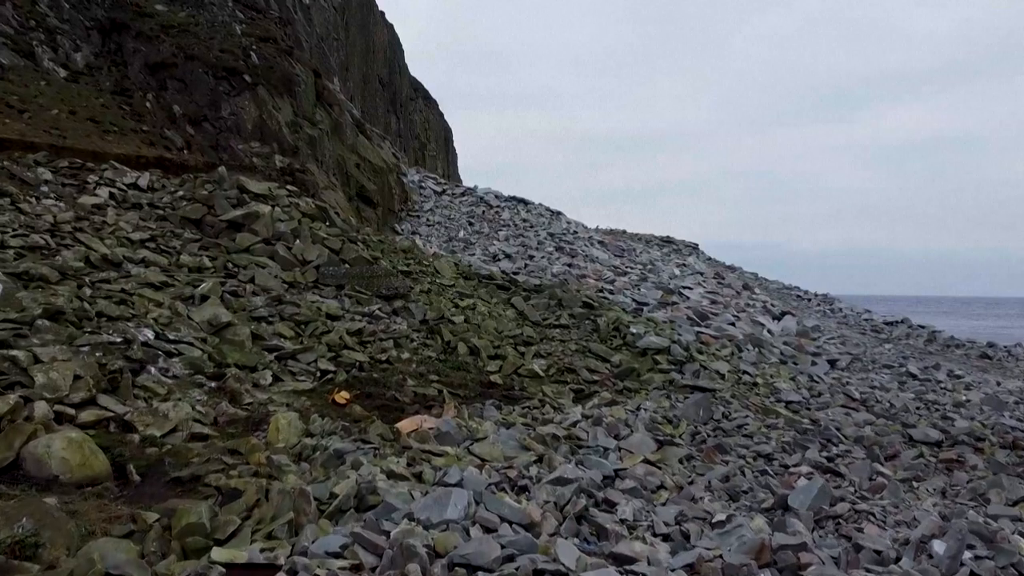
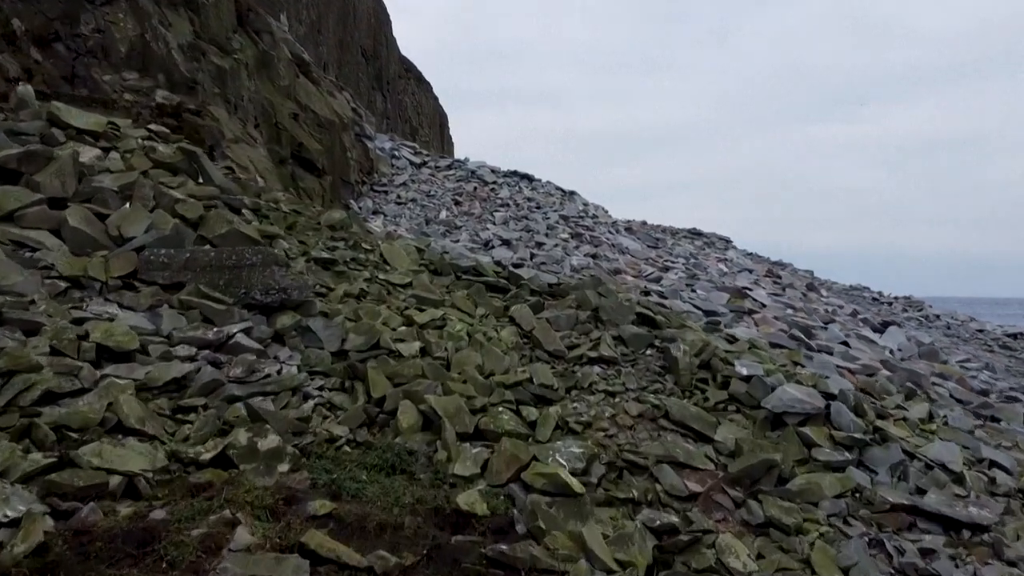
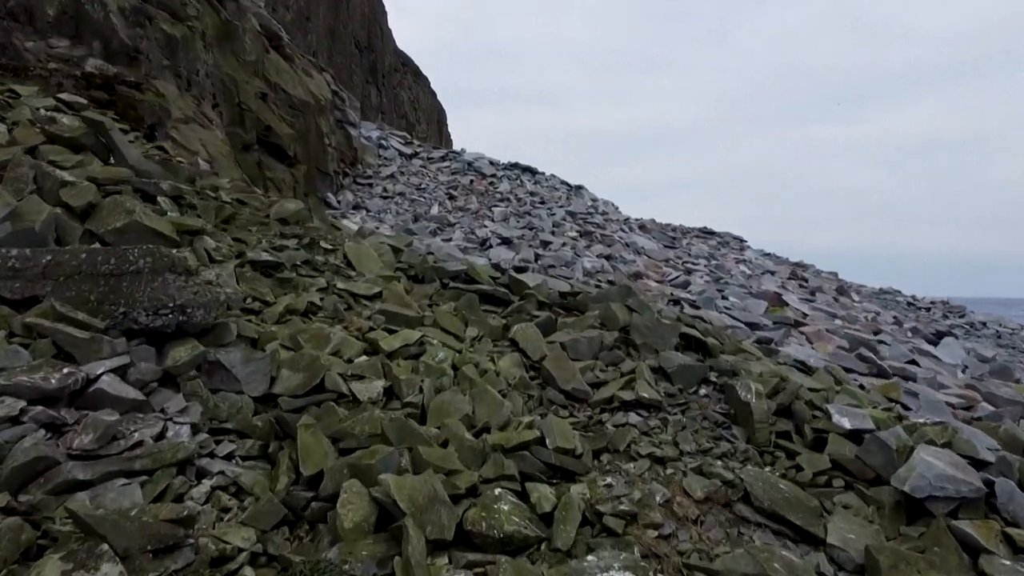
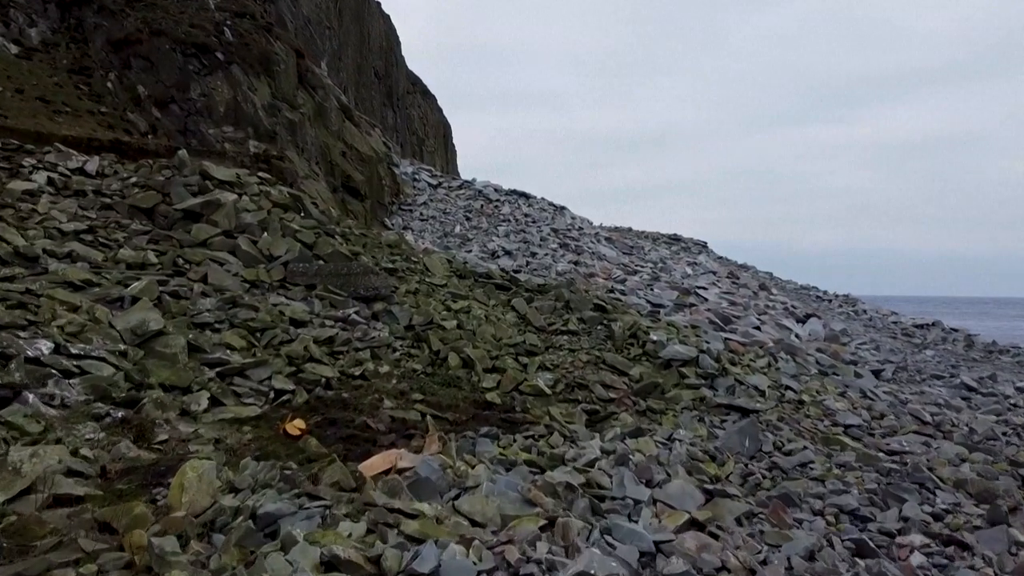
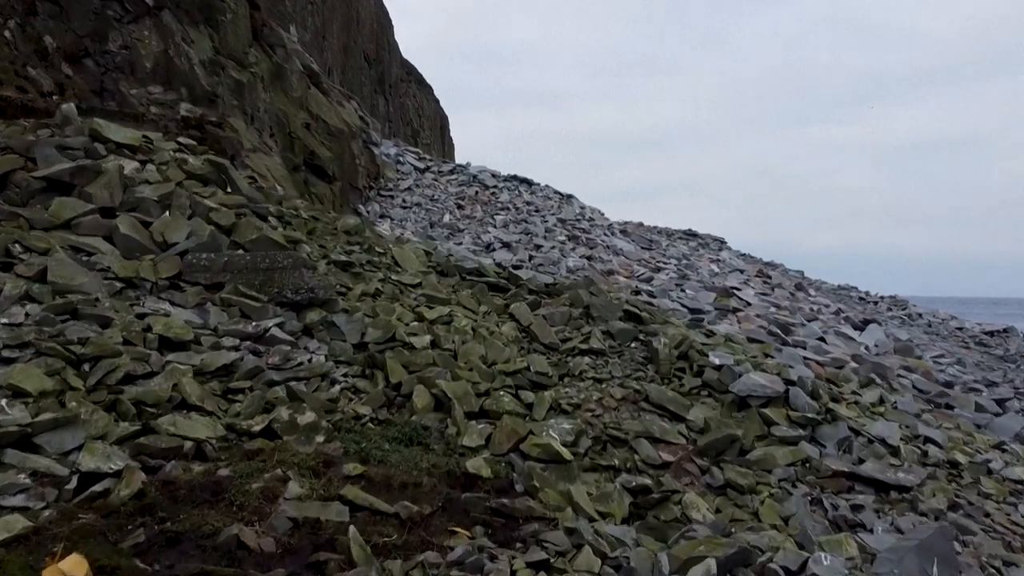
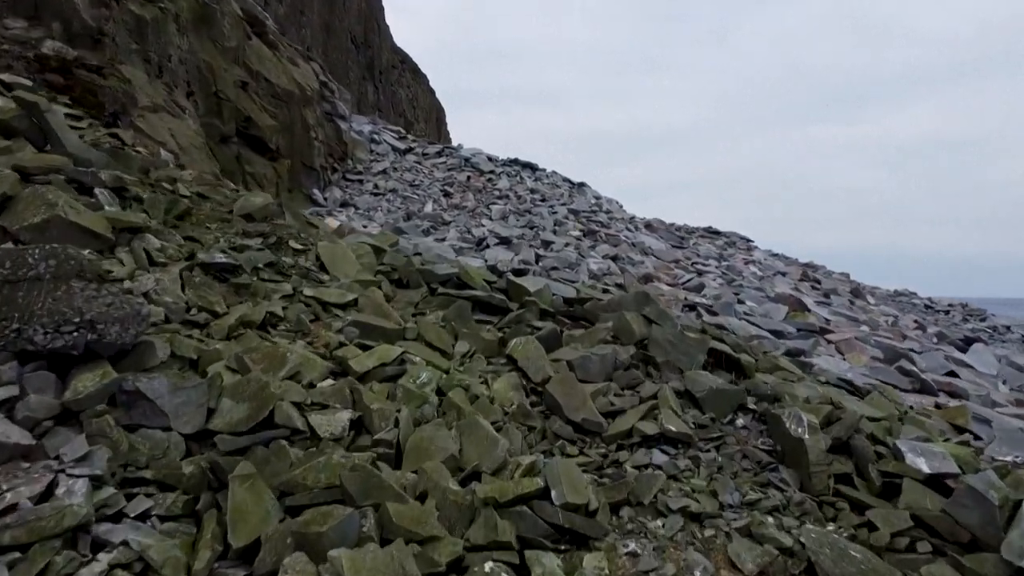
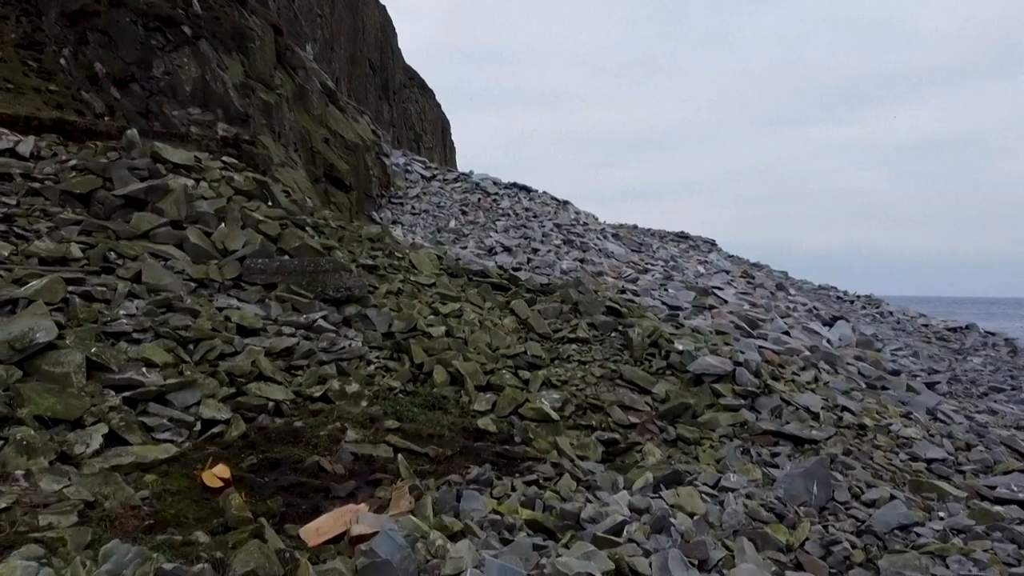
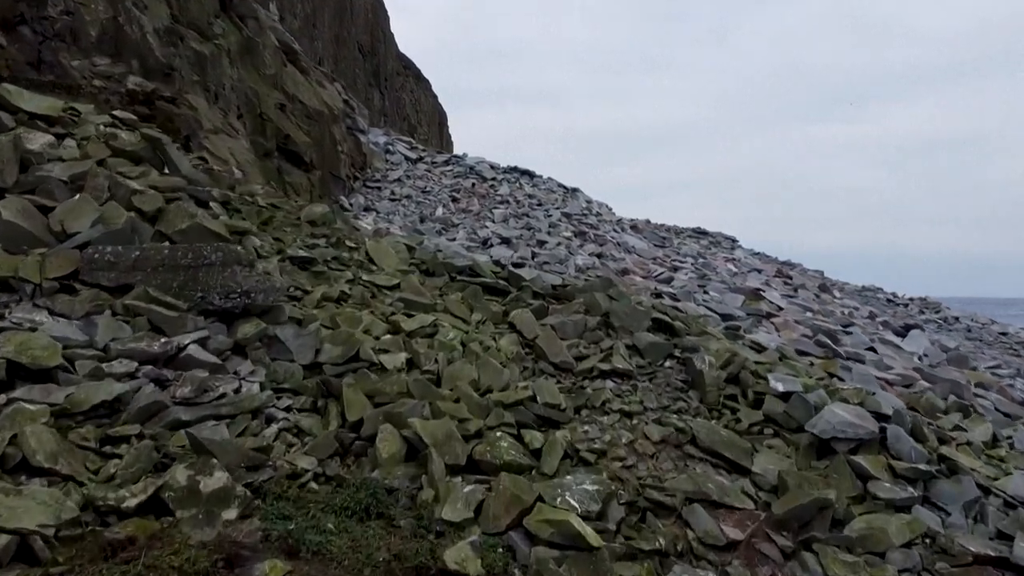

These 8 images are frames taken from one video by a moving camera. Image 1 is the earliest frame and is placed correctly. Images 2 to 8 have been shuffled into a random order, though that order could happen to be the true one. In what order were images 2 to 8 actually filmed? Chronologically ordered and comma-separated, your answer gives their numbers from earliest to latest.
4, 7, 5, 2, 8, 3, 6
